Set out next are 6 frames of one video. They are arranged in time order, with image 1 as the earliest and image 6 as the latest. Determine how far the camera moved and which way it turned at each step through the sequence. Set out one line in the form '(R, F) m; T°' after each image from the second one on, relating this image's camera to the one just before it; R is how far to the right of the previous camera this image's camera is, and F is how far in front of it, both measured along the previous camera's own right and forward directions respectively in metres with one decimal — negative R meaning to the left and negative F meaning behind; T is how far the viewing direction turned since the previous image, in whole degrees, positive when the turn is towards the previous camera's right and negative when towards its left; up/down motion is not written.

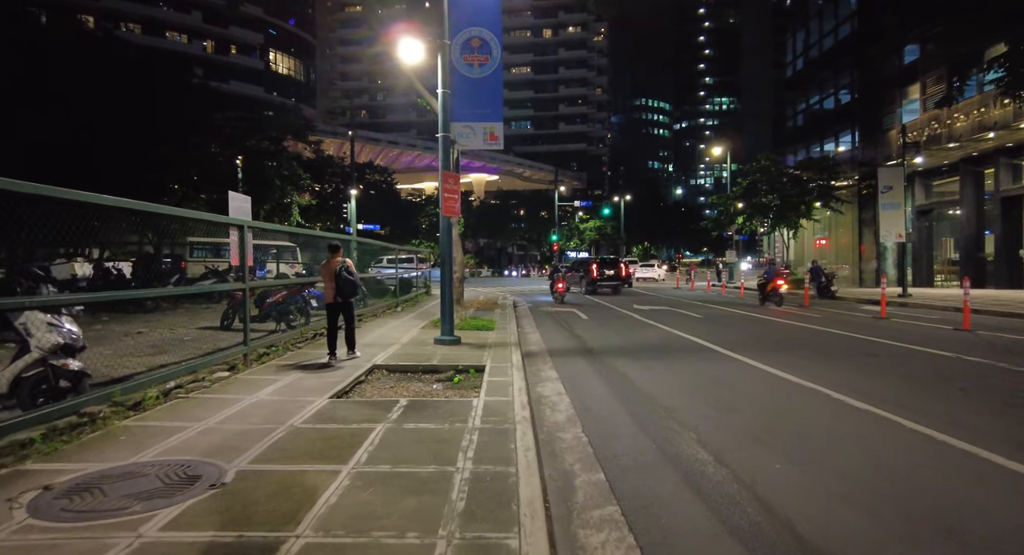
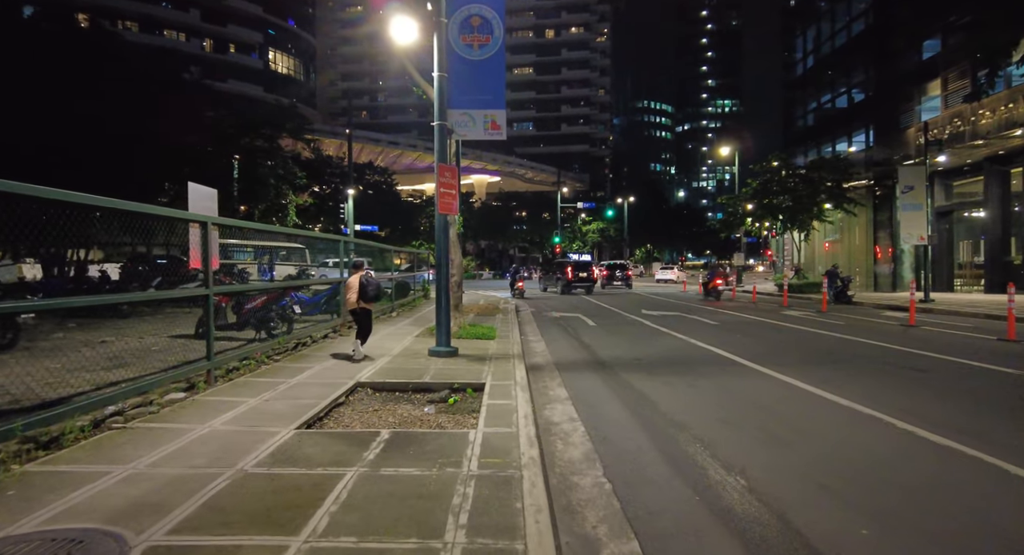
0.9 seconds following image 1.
(0.0, +1.1) m; 0°
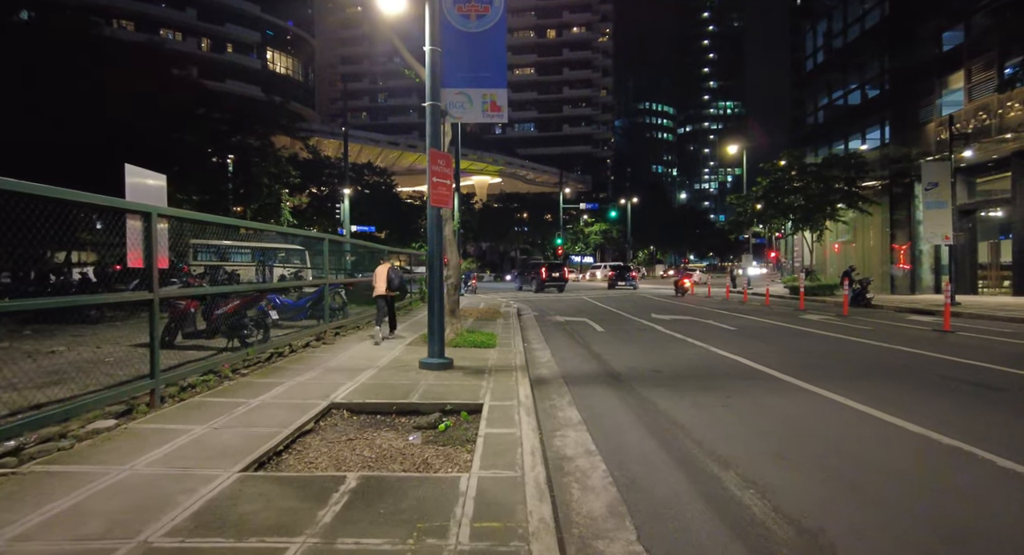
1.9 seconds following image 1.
(0.0, +1.2) m; 0°
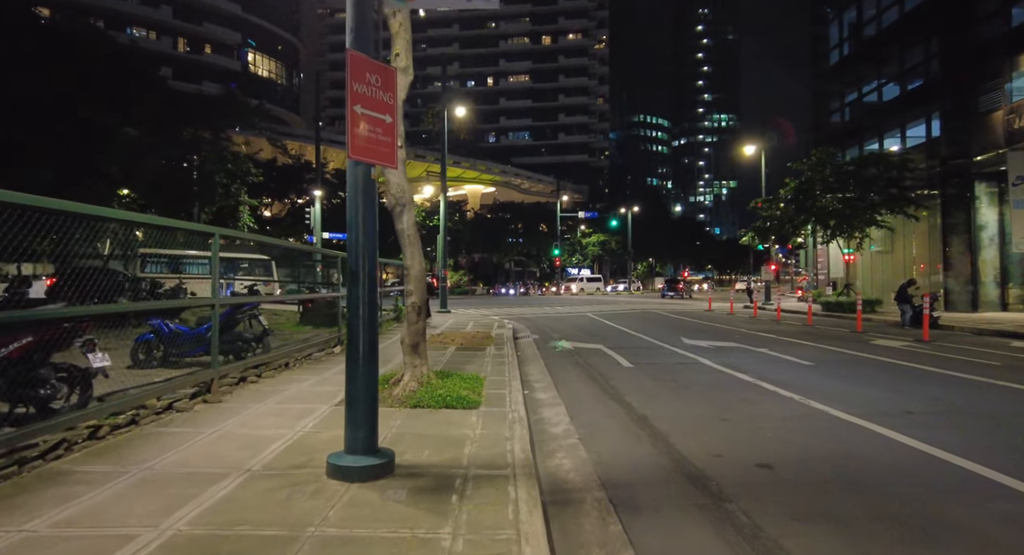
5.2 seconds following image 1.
(0.0, +4.2) m; +1°
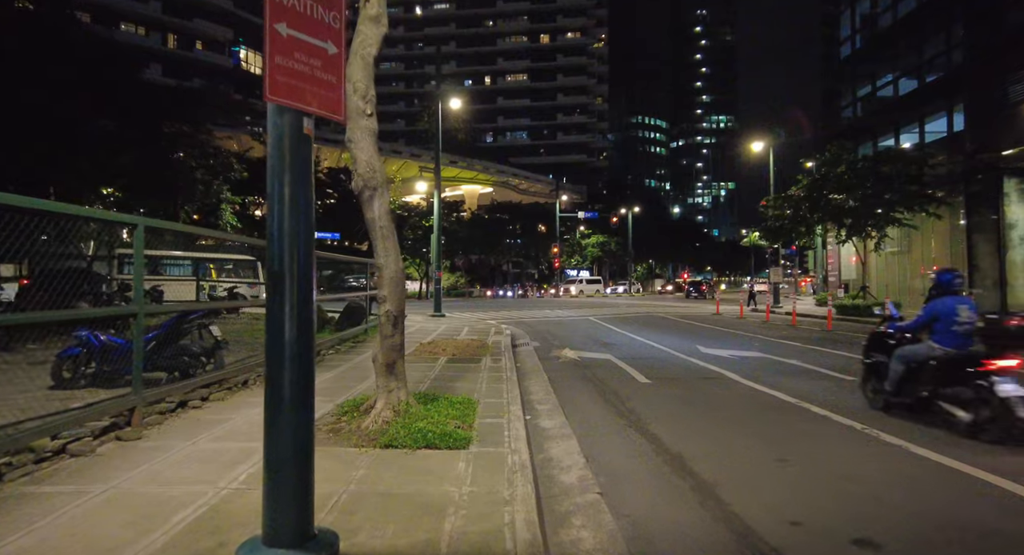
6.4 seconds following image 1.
(0.0, +1.5) m; 0°
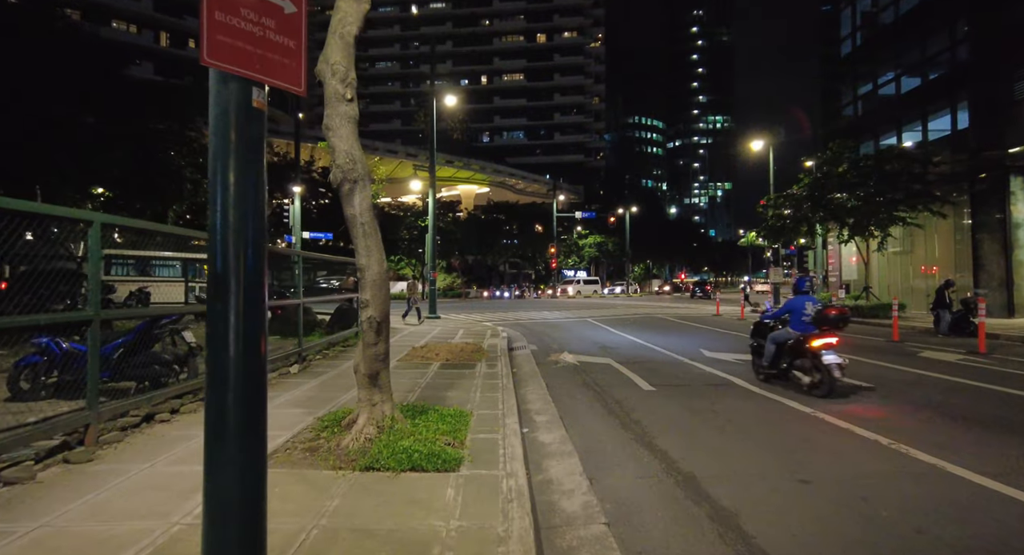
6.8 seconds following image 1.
(0.0, +0.6) m; 0°
